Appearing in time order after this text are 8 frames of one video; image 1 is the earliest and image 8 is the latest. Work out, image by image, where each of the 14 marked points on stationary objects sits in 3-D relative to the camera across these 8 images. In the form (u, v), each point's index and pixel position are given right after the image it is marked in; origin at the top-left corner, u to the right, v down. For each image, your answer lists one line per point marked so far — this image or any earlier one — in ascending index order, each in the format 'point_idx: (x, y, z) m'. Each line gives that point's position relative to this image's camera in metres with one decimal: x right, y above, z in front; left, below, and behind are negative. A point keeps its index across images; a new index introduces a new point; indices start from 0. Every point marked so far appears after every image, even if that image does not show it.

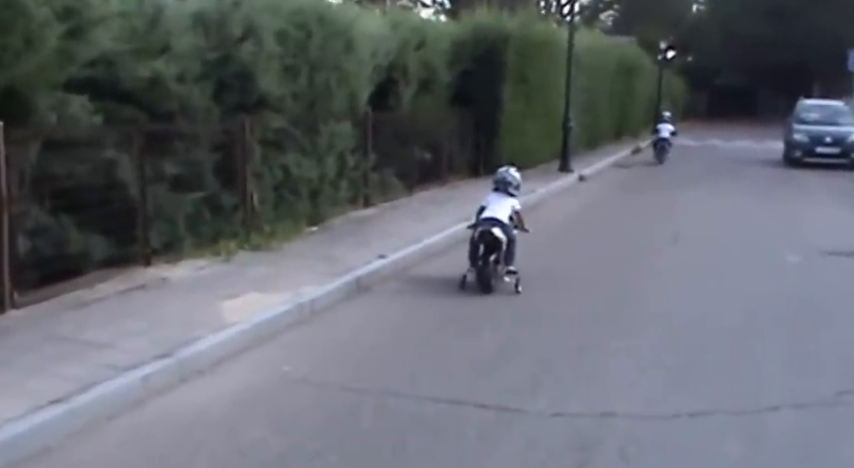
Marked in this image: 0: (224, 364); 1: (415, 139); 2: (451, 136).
0: (-1.3, -0.8, +6.9) m
1: (-0.2, +1.5, +17.4) m
2: (+0.4, +1.7, +19.2) m
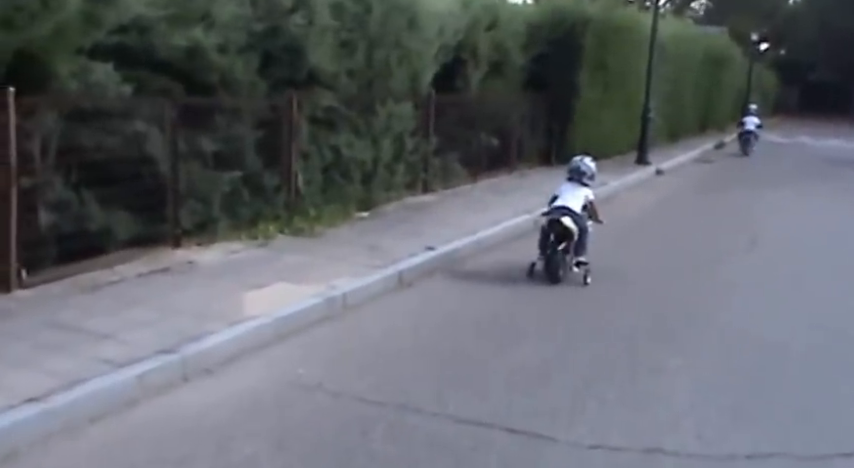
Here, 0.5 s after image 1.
0: (-1.1, -0.7, +6.3) m
1: (+0.8, +1.7, +16.7) m
2: (+1.6, +1.9, +18.4) m
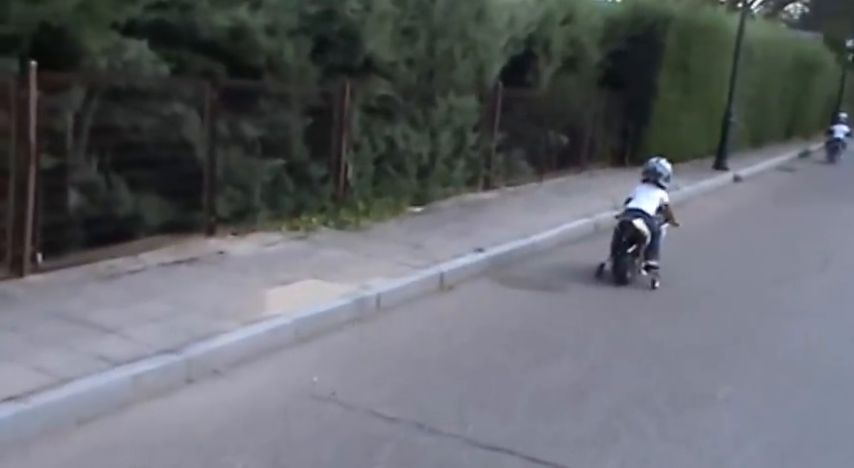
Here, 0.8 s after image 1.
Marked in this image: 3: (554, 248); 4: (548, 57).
0: (-1.0, -0.7, +5.9) m
1: (+1.8, +1.7, +16.1) m
2: (+2.7, +1.9, +17.8) m
3: (+1.3, -0.1, +11.1) m
4: (+1.7, +2.5, +15.3) m
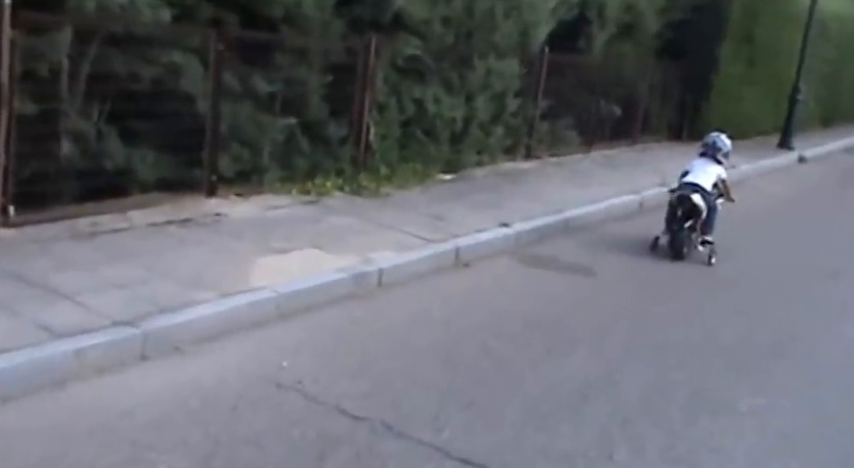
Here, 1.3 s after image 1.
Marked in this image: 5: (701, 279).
0: (-1.0, -0.5, +5.4) m
1: (+2.5, +2.0, +15.3) m
2: (+3.5, +2.2, +16.9) m
3: (+1.6, +0.1, +10.4) m
4: (+2.3, +2.8, +14.5) m
5: (+2.2, -0.4, +8.9) m
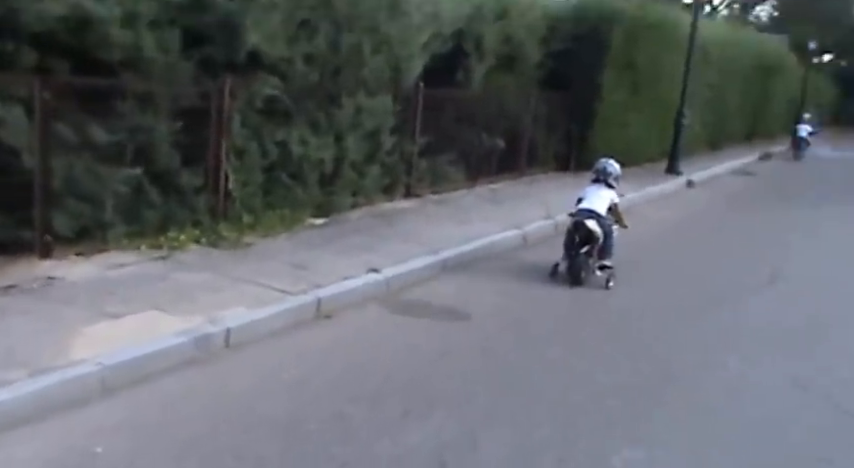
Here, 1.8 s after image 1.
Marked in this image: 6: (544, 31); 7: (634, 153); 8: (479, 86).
0: (-1.7, -0.8, +4.7) m
1: (+0.8, +1.5, +15.0) m
2: (+1.7, +1.7, +16.7) m
3: (+0.4, -0.3, +10.0) m
4: (+0.7, +2.3, +14.2) m
5: (+1.2, -0.6, +8.5) m
6: (+1.7, +3.0, +16.2) m
7: (+3.8, +1.5, +19.8) m
8: (+0.7, +2.0, +14.5) m
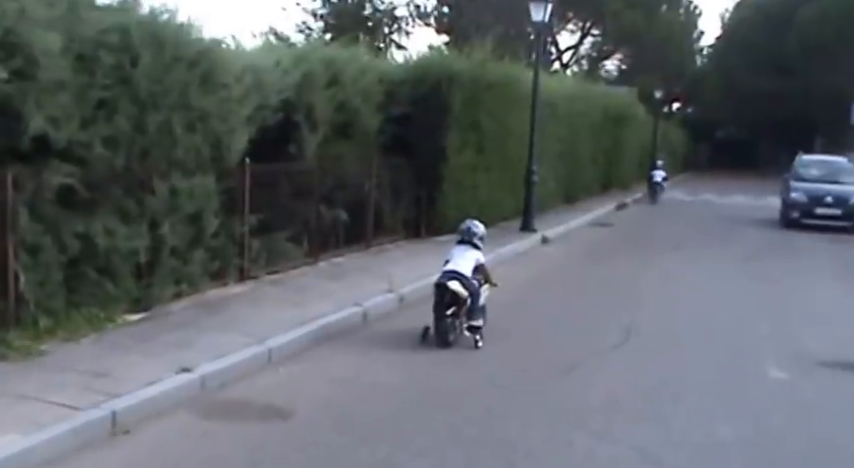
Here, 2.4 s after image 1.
0: (-2.5, -1.4, +3.7) m
1: (-1.4, +0.5, +14.3) m
2: (-0.7, +0.7, +16.1) m
3: (-1.0, -1.0, +9.2) m
4: (-1.4, +1.4, +13.6) m
5: (-0.1, -1.2, +7.8) m
6: (-0.7, +2.0, +15.7) m
7: (+1.1, +0.4, +19.4) m
8: (-1.4, +1.0, +13.8) m
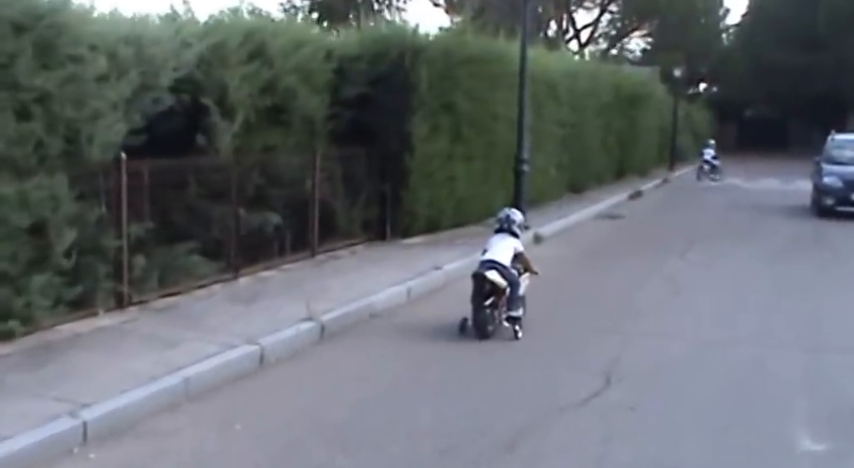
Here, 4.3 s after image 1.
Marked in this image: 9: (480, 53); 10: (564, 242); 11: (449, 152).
0: (-3.3, -1.6, +1.2) m
1: (-1.9, +0.4, +11.8) m
2: (-1.2, +0.6, +13.5) m
3: (-1.7, -1.1, +6.6) m
4: (-2.0, +1.3, +11.0) m
5: (-0.8, -1.3, +5.2) m
6: (-1.2, +1.9, +13.1) m
7: (+0.7, +0.4, +16.8) m
8: (-2.0, +0.9, +11.3) m
9: (+0.8, +2.7, +16.3) m
10: (+2.2, -0.1, +17.5) m
11: (+0.3, +1.2, +15.7) m
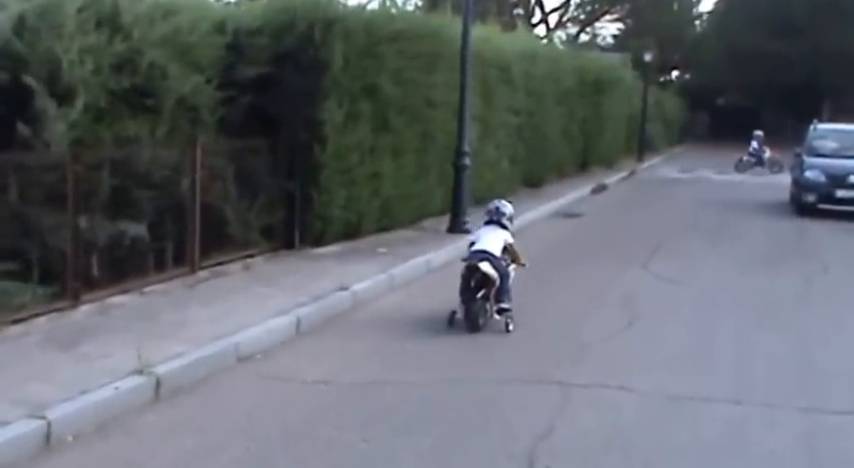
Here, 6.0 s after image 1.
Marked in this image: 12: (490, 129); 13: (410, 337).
0: (-4.0, -1.8, -1.2) m
1: (-2.8, +0.3, +9.3) m
2: (-2.1, +0.5, +11.2) m
3: (-2.5, -1.3, +4.2) m
4: (-2.9, +1.1, +8.6) m
5: (-1.5, -1.5, +2.9) m
6: (-2.1, +1.8, +10.7) m
7: (-0.3, +0.3, +14.4) m
8: (-2.9, +0.8, +8.9) m
9: (-0.2, +2.6, +14.0) m
10: (+1.2, -0.2, +15.2) m
11: (-0.7, +1.1, +13.4) m
12: (+1.0, +1.8, +18.0) m
13: (-0.1, -0.9, +9.1) m
